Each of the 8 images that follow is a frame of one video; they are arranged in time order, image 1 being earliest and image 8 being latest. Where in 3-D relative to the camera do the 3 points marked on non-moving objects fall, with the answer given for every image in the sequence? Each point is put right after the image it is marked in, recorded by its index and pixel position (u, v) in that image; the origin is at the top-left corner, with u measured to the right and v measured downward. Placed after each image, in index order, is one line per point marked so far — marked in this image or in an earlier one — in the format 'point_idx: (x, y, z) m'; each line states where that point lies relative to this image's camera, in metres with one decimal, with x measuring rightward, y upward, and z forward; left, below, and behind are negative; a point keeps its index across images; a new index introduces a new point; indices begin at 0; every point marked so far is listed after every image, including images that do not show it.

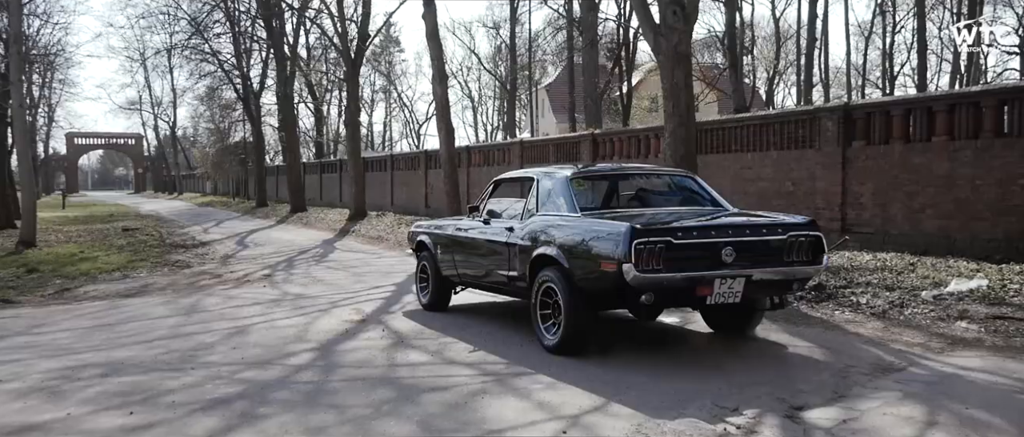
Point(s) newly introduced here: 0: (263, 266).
0: (-4.9, -0.9, +14.2) m
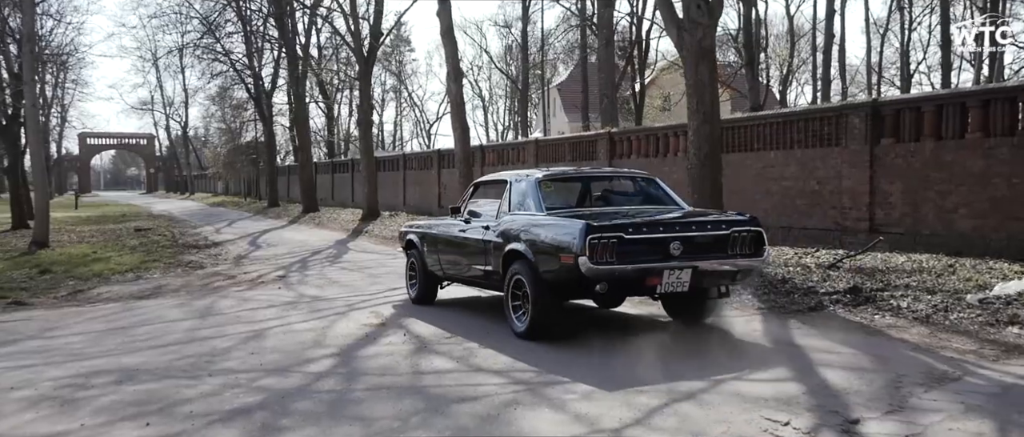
0: (-4.5, -0.9, +14.0) m
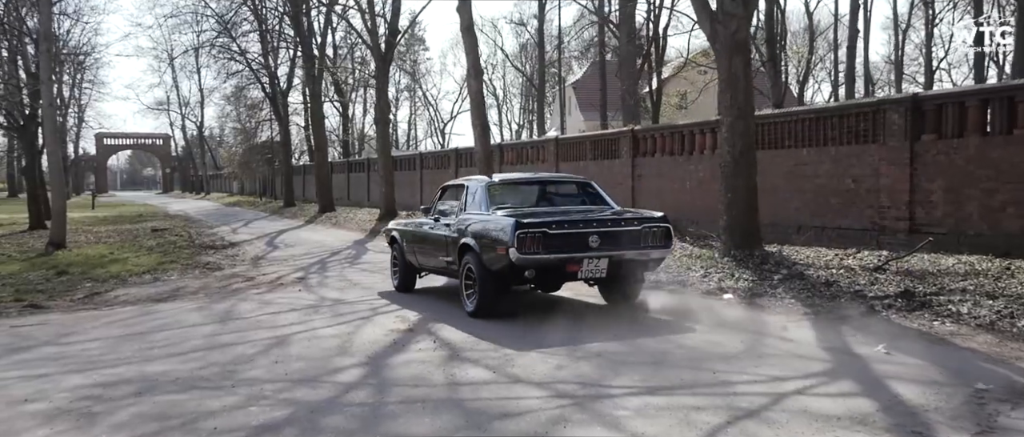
0: (-4.1, -0.9, +13.8) m
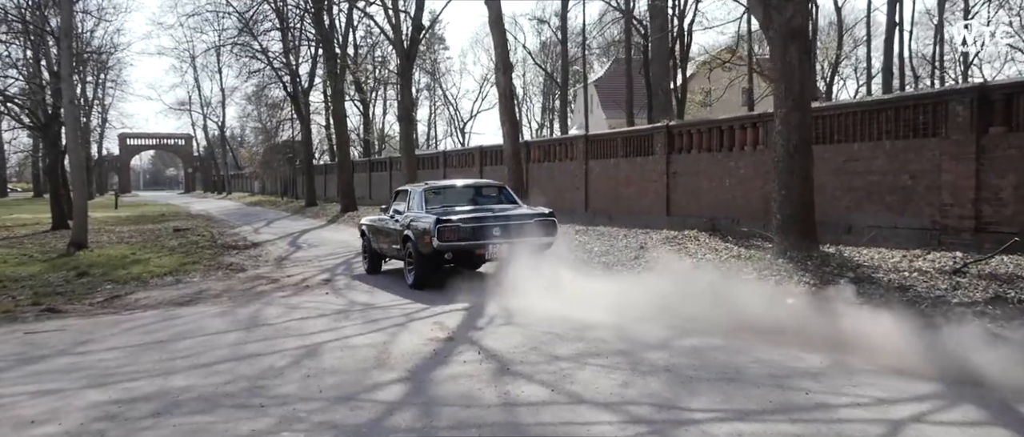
0: (-3.5, -0.9, +13.3) m
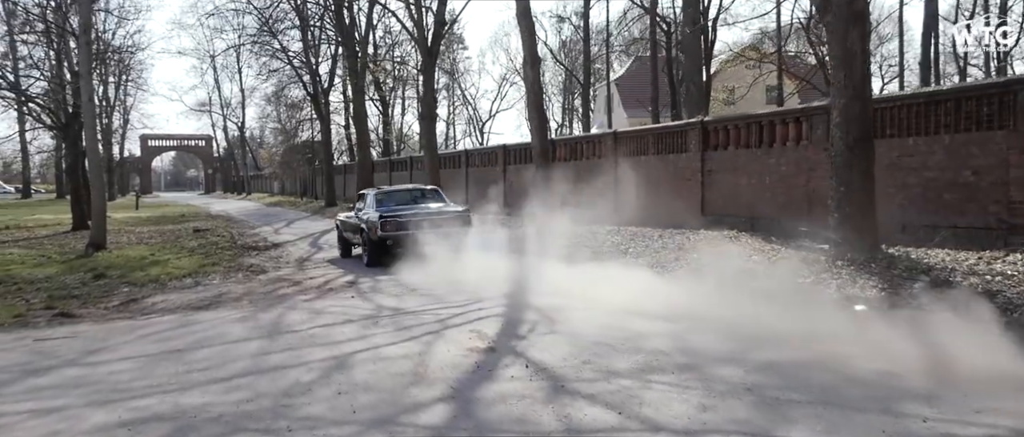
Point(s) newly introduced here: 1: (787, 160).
0: (-3.0, -0.9, +12.8) m
1: (+5.0, +1.1, +13.1) m
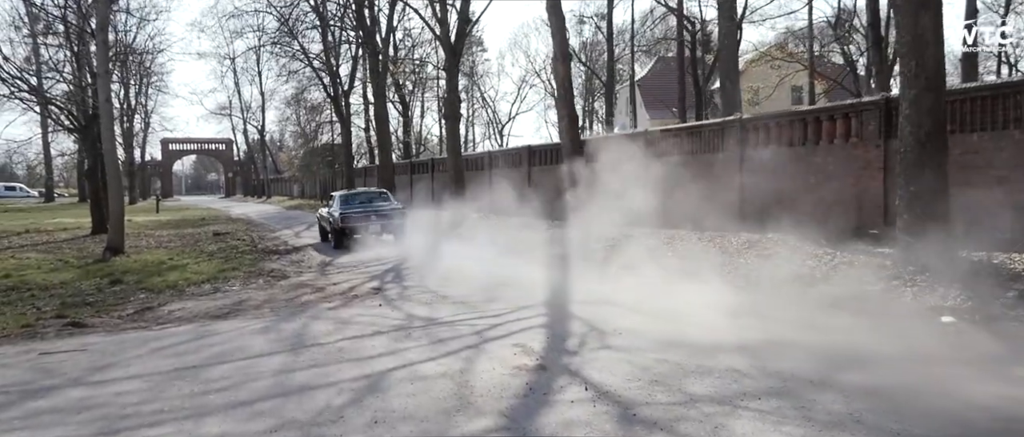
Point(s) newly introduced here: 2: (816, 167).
0: (-2.4, -1.0, +12.3) m
1: (+5.5, +1.0, +12.4) m
2: (+5.3, +0.9, +12.8) m
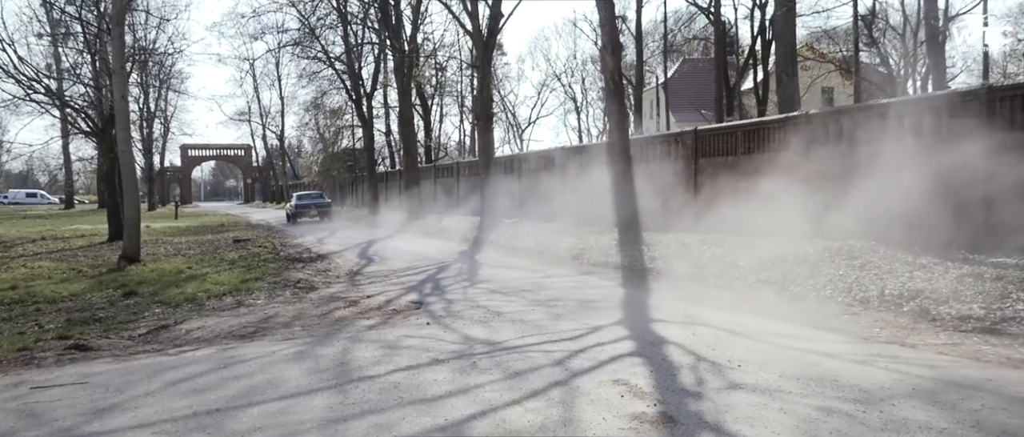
0: (-1.6, -1.1, +11.1) m
1: (+6.3, +0.9, +11.1) m
2: (+6.1, +0.9, +11.5) m
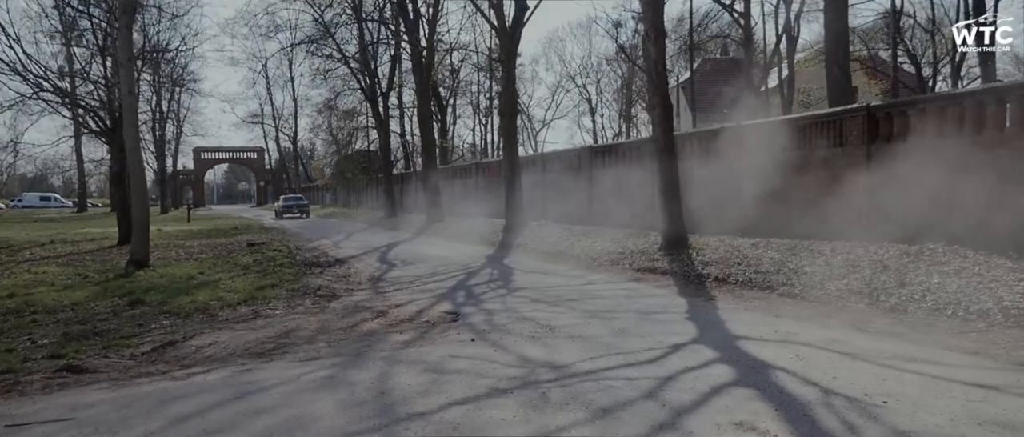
0: (-1.1, -1.1, +10.2) m
1: (+6.9, +0.9, +10.0) m
2: (+6.7, +0.8, +10.4) m
